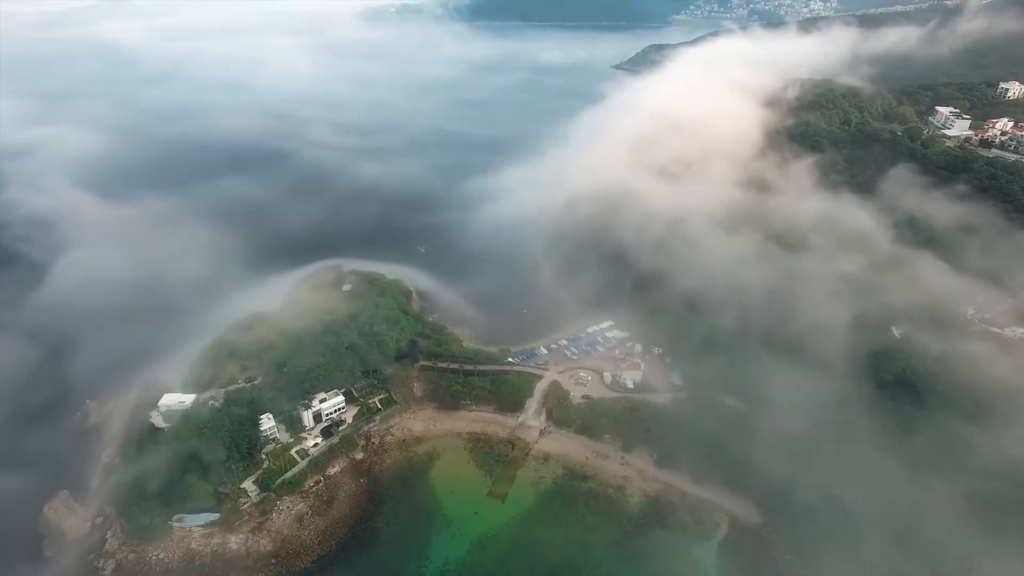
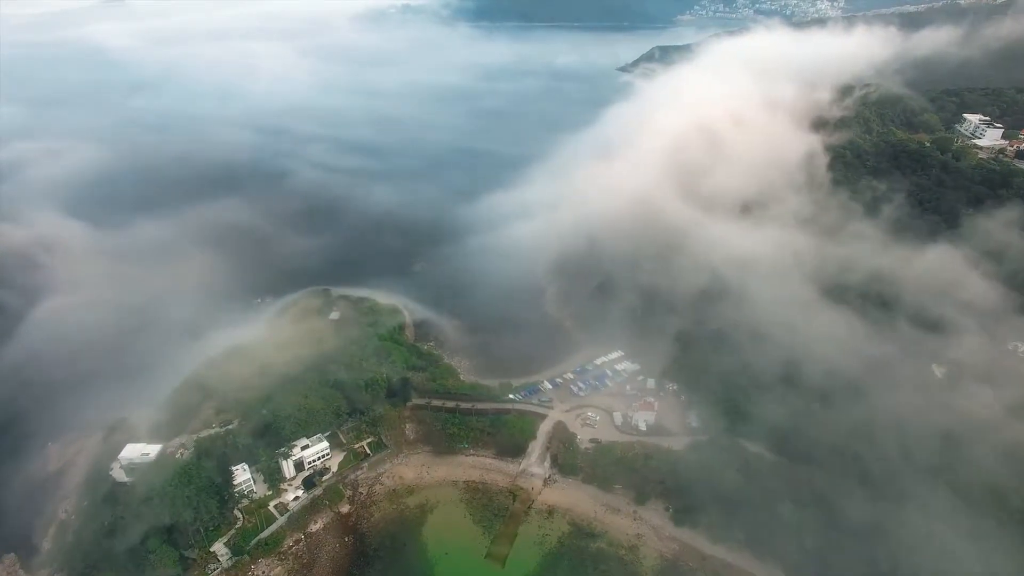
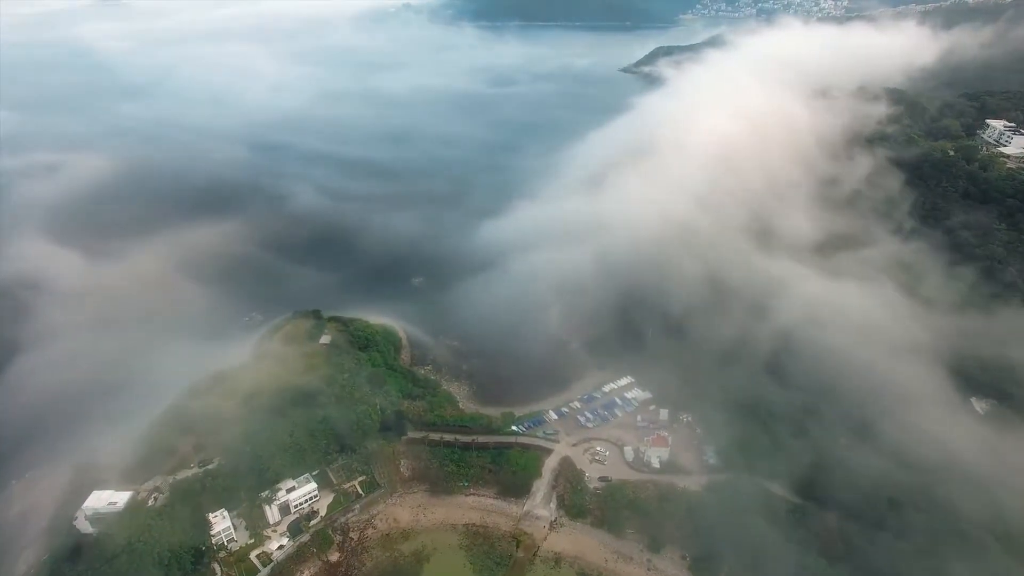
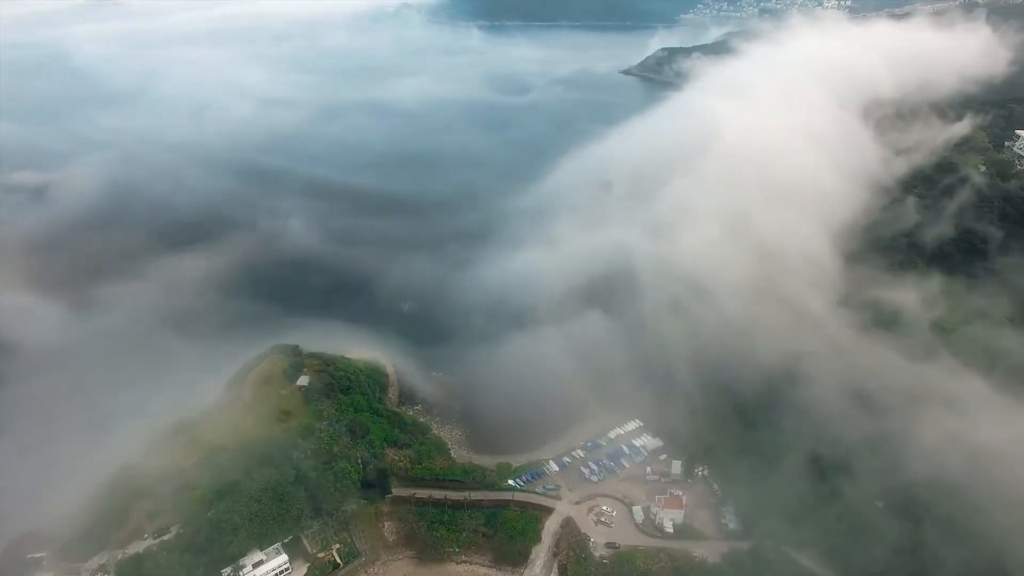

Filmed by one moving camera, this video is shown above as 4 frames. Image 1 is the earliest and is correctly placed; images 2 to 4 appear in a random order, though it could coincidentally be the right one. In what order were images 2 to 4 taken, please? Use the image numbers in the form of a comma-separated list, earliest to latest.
2, 3, 4
